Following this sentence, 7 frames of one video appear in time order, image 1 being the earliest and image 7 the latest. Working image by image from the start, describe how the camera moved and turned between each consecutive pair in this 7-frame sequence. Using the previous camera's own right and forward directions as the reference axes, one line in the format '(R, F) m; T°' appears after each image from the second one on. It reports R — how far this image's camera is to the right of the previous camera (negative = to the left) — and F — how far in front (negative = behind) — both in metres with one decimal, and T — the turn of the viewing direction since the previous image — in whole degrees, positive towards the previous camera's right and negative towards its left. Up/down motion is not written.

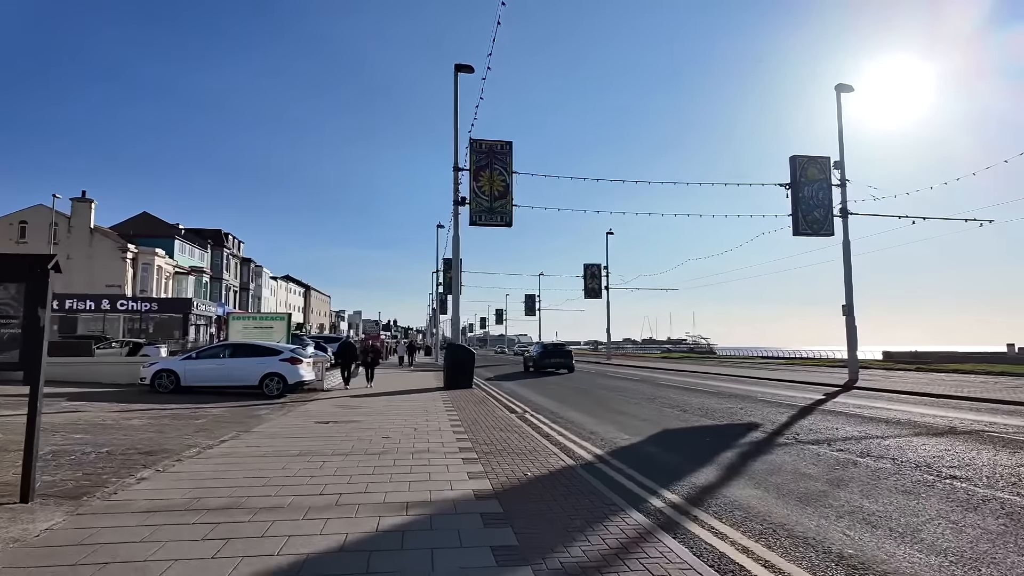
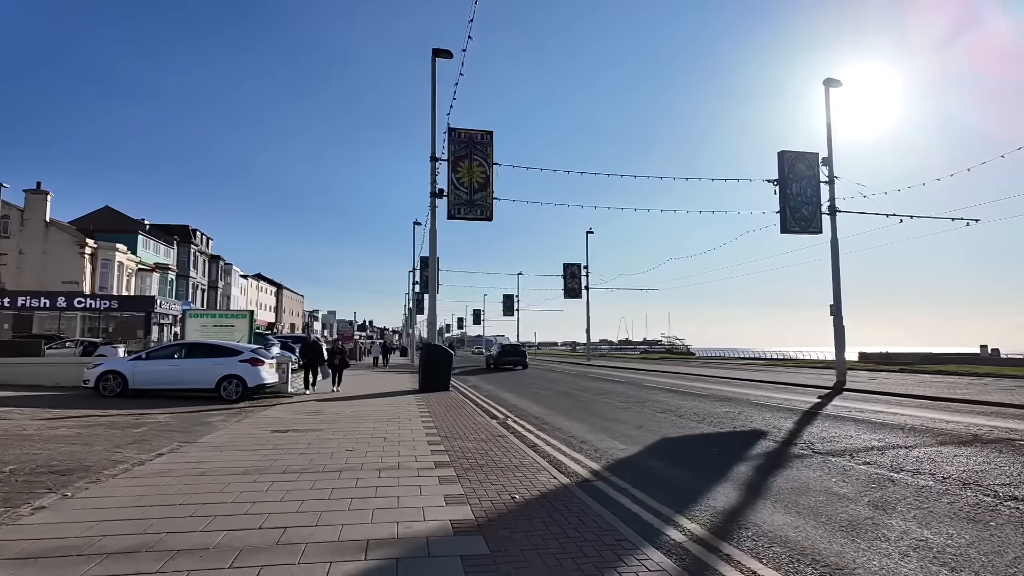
(-0.1, +1.1) m; +2°
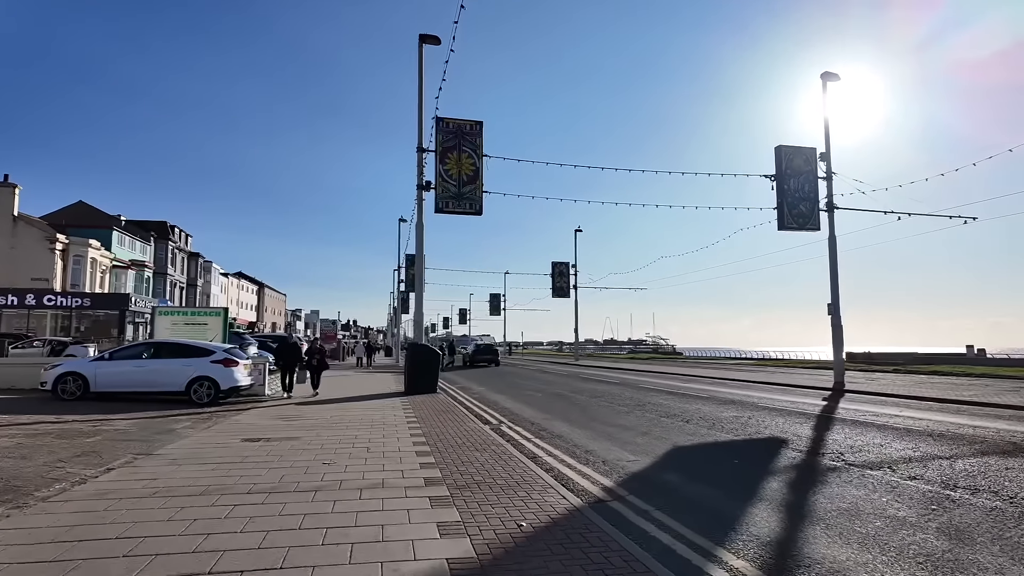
(-0.2, +0.9) m; +1°
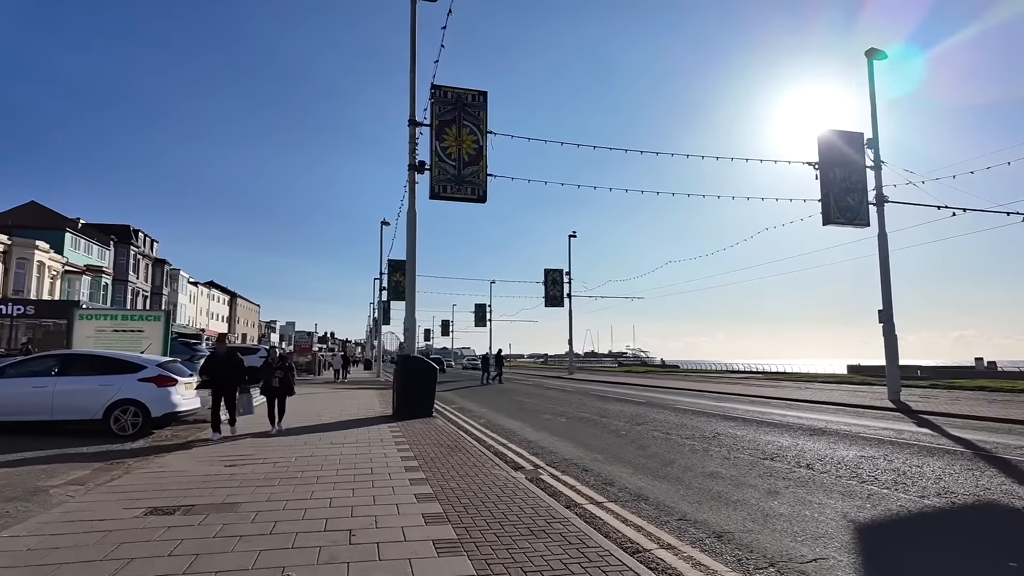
(-0.9, +3.4) m; +2°
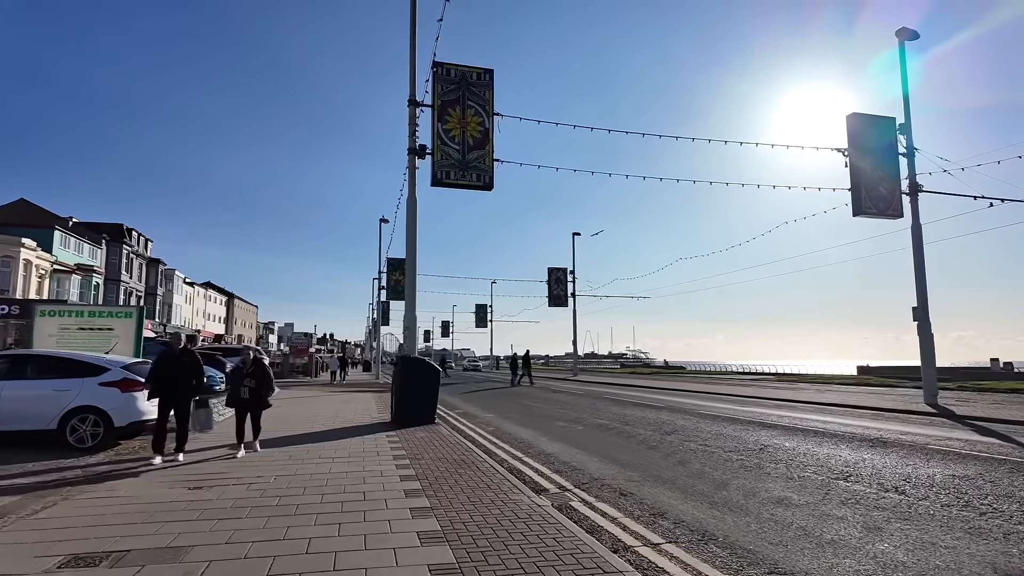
(-0.3, +1.4) m; 0°
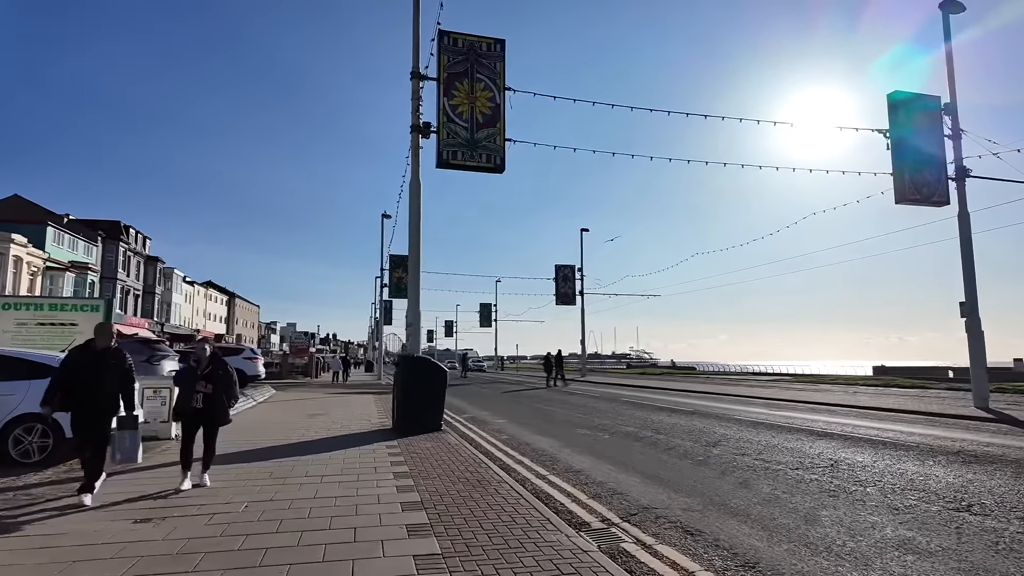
(-0.3, +1.5) m; 0°
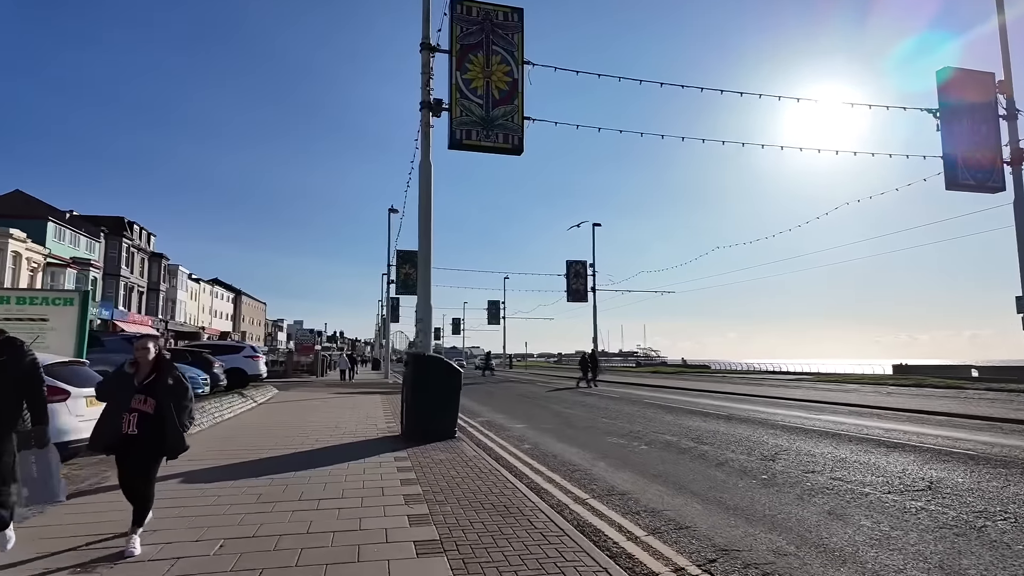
(-0.3, +1.3) m; -1°
